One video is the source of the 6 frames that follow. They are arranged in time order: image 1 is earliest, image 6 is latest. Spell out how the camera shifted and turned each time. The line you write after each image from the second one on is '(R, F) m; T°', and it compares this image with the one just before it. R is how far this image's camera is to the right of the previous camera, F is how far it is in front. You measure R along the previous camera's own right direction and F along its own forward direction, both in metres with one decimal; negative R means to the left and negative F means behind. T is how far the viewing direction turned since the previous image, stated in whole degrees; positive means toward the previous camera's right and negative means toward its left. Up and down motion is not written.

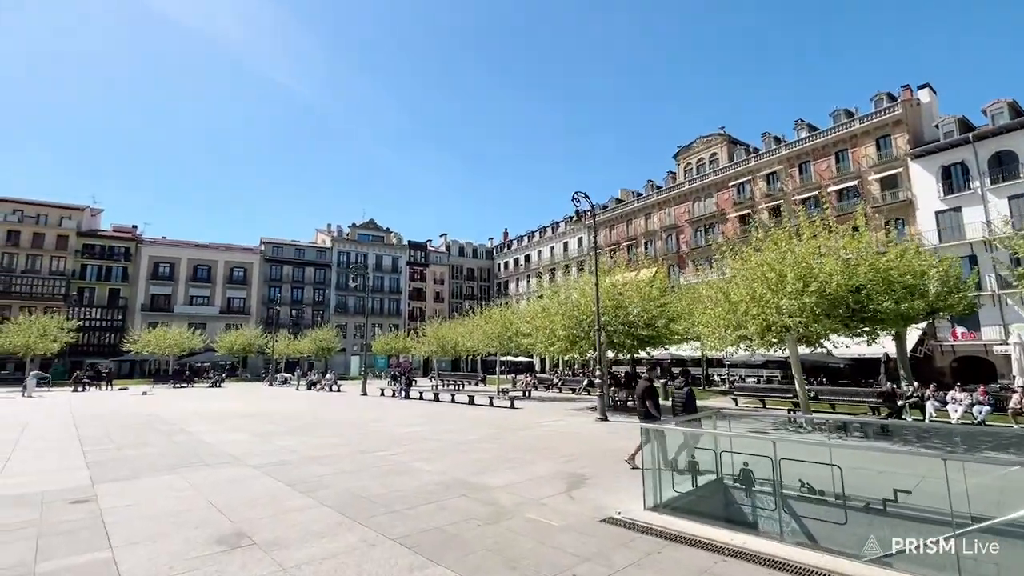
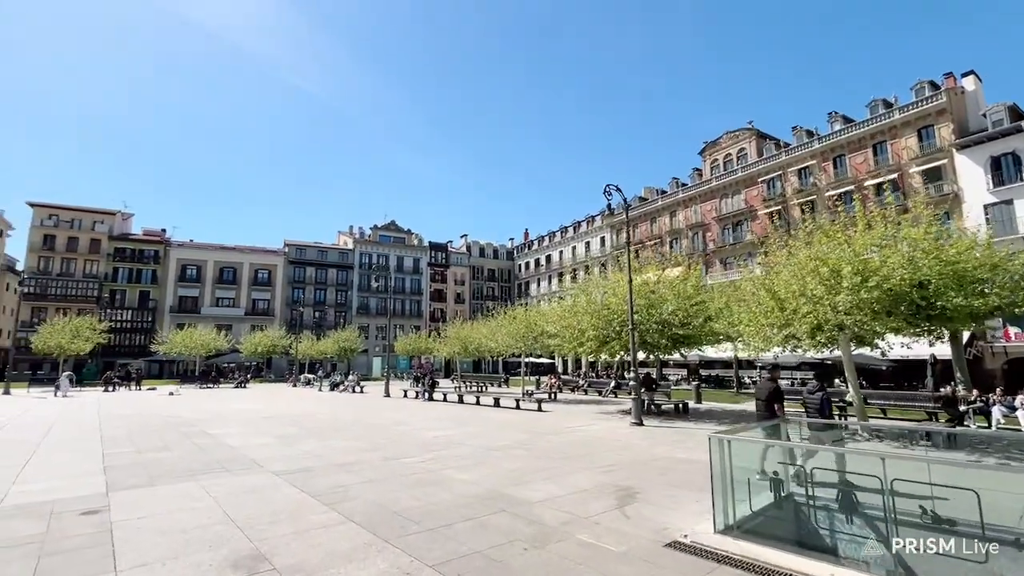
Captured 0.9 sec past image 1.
(-0.3, +0.7) m; -2°
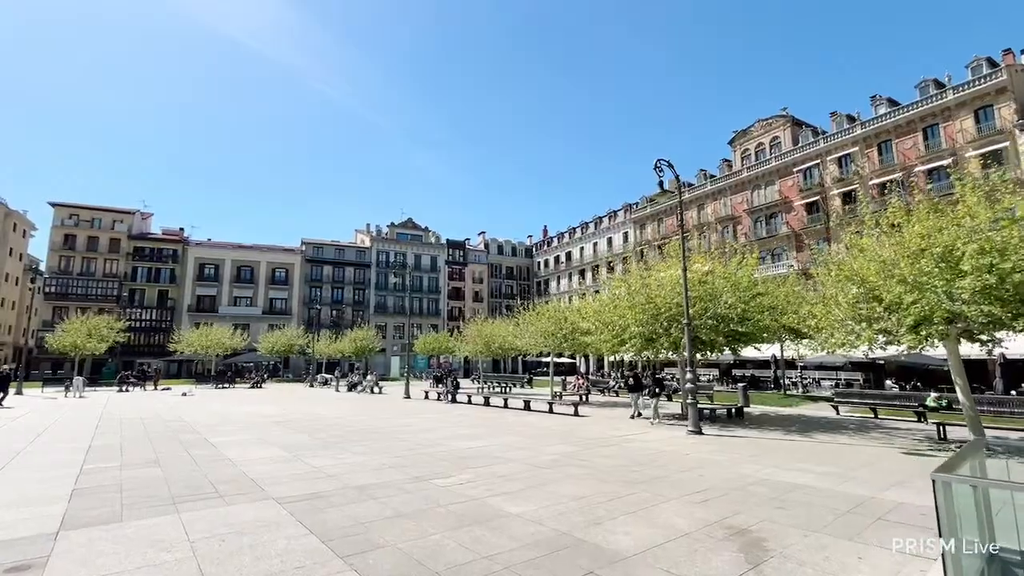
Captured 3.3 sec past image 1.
(-0.7, +1.8) m; -2°
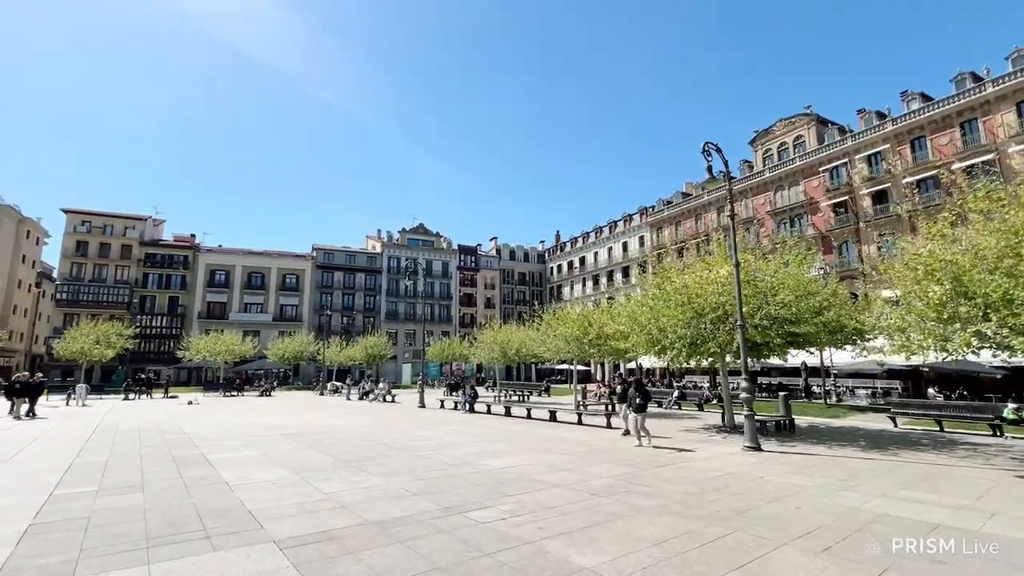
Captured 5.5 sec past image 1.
(-0.6, +1.4) m; -1°
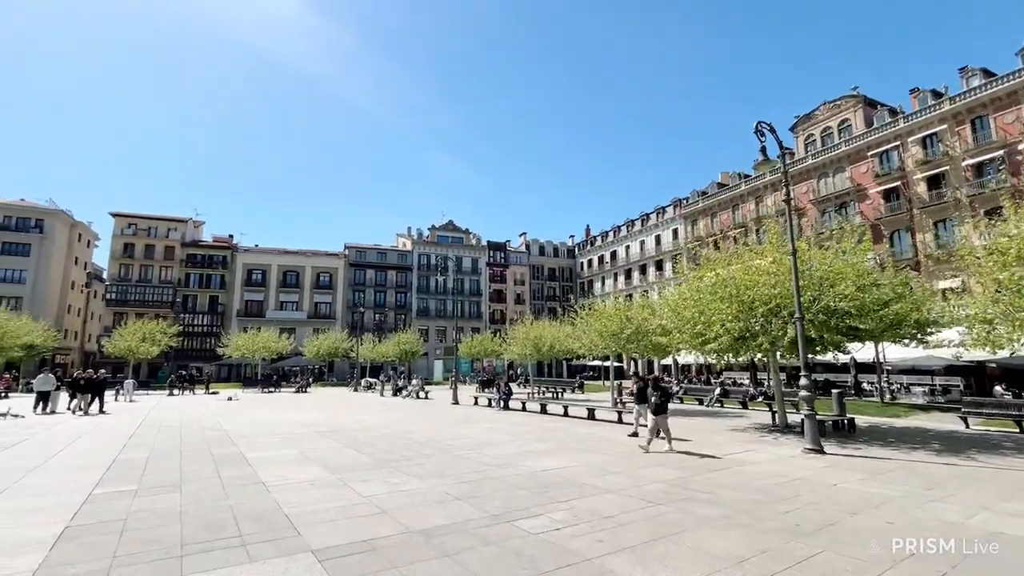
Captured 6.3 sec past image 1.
(-0.3, +0.5) m; -3°
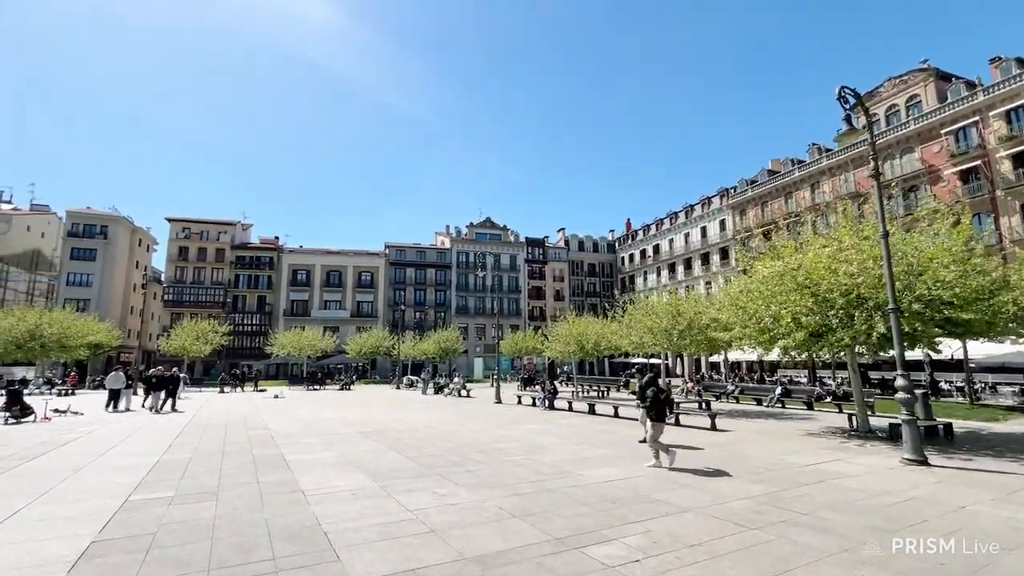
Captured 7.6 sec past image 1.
(-0.3, +0.9) m; -5°
